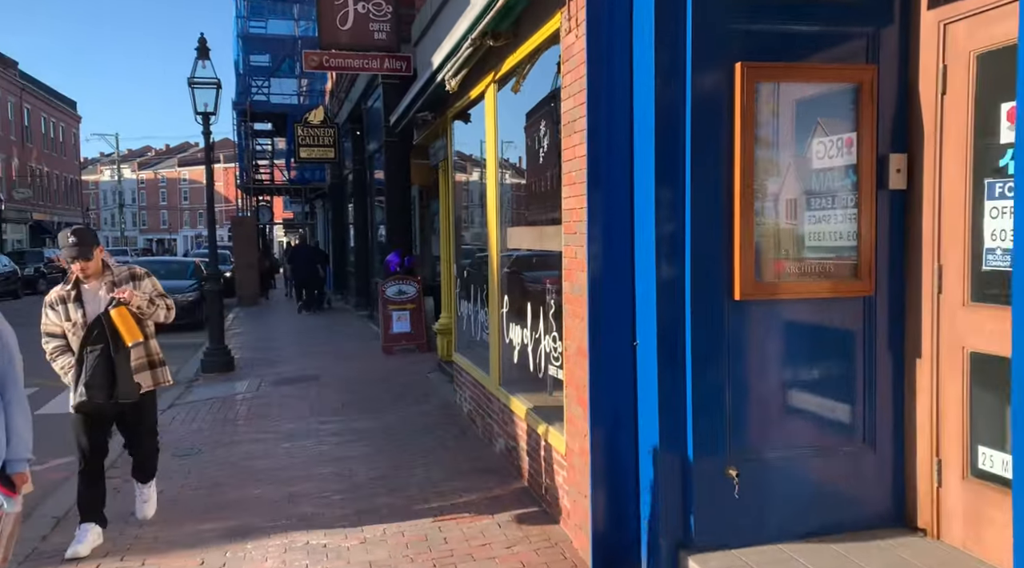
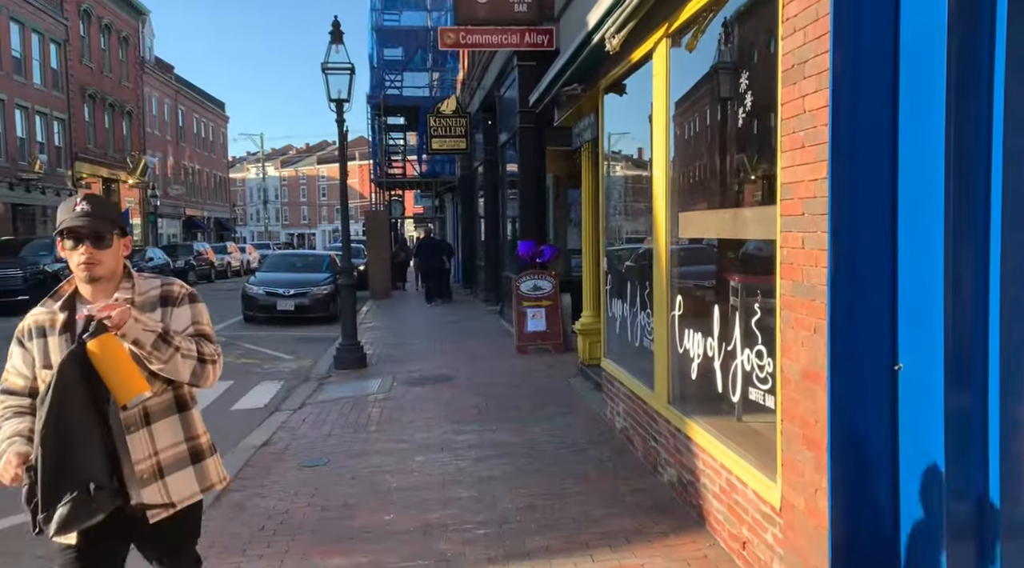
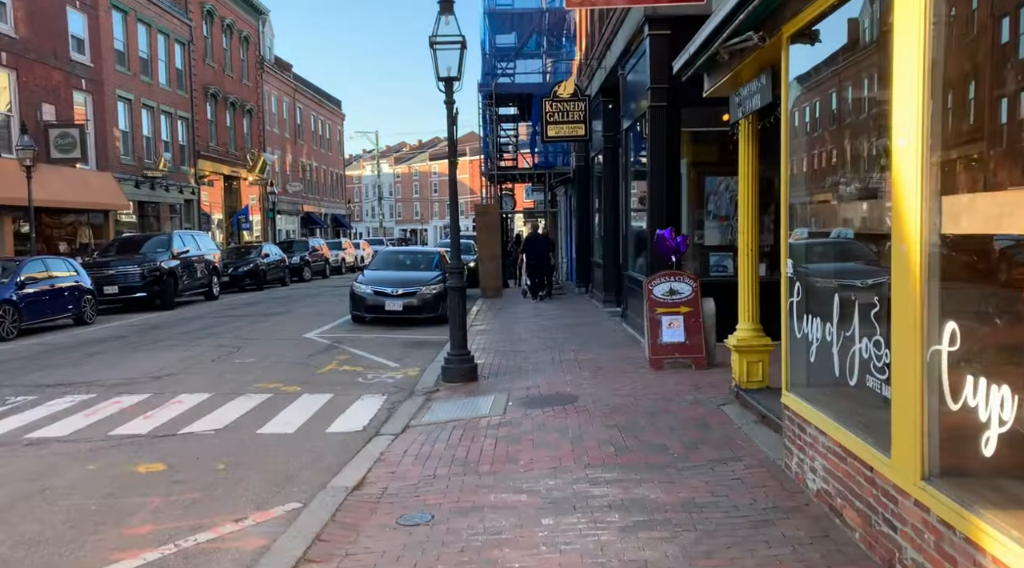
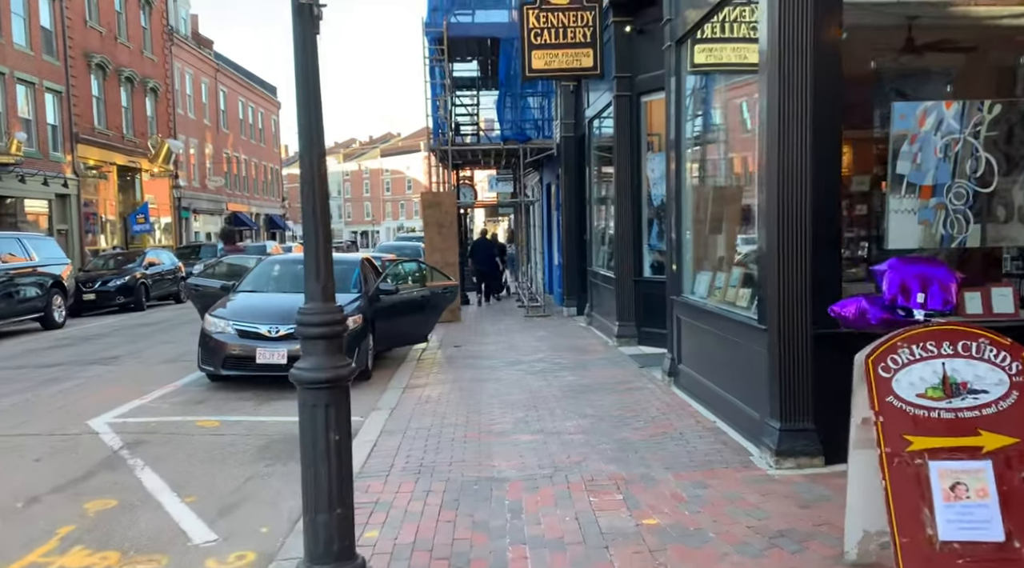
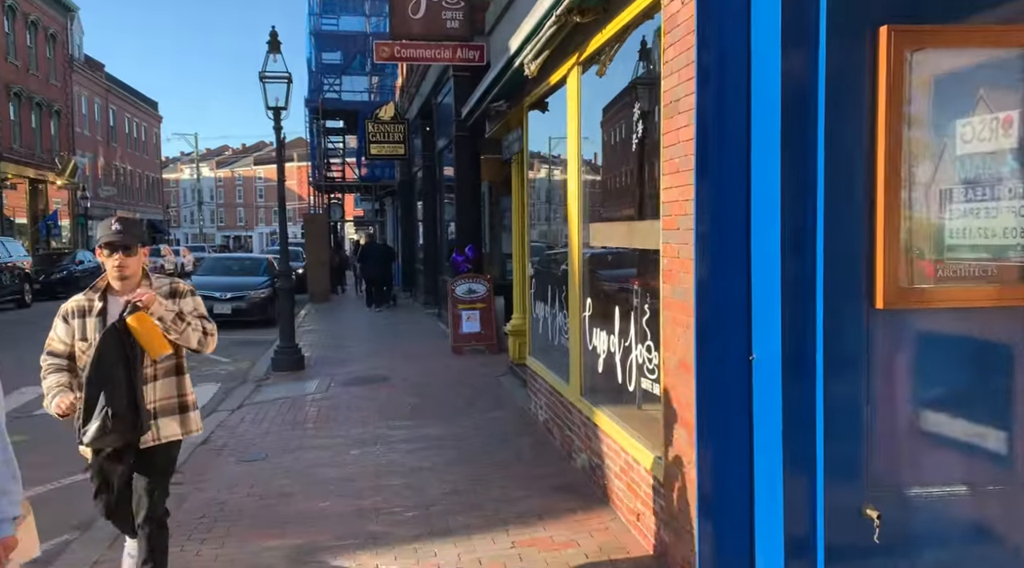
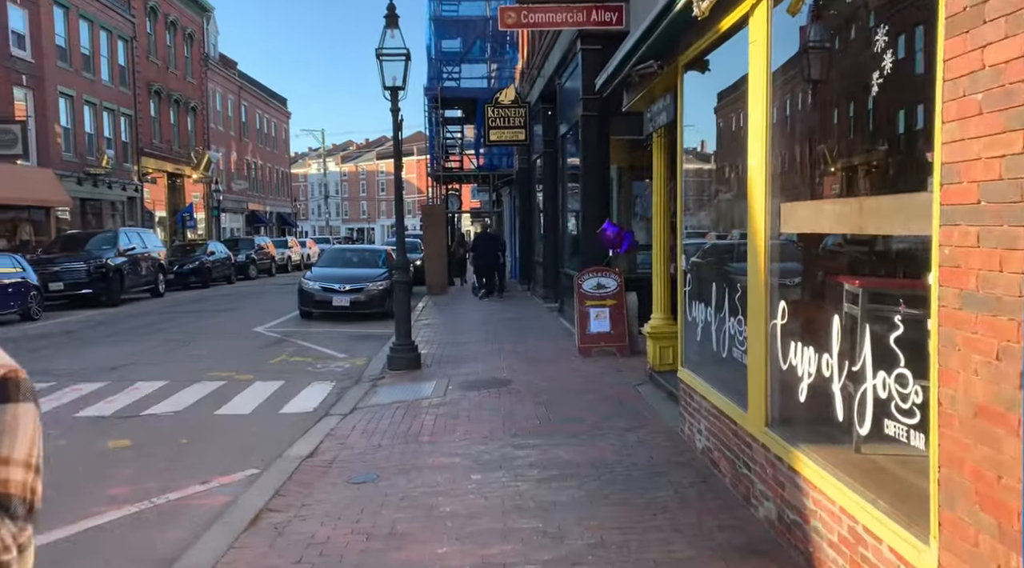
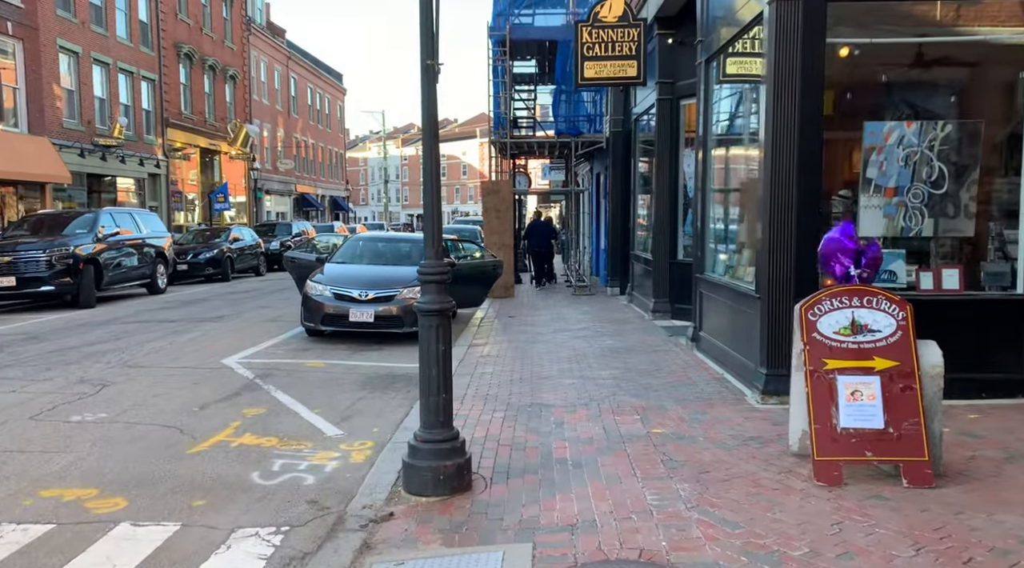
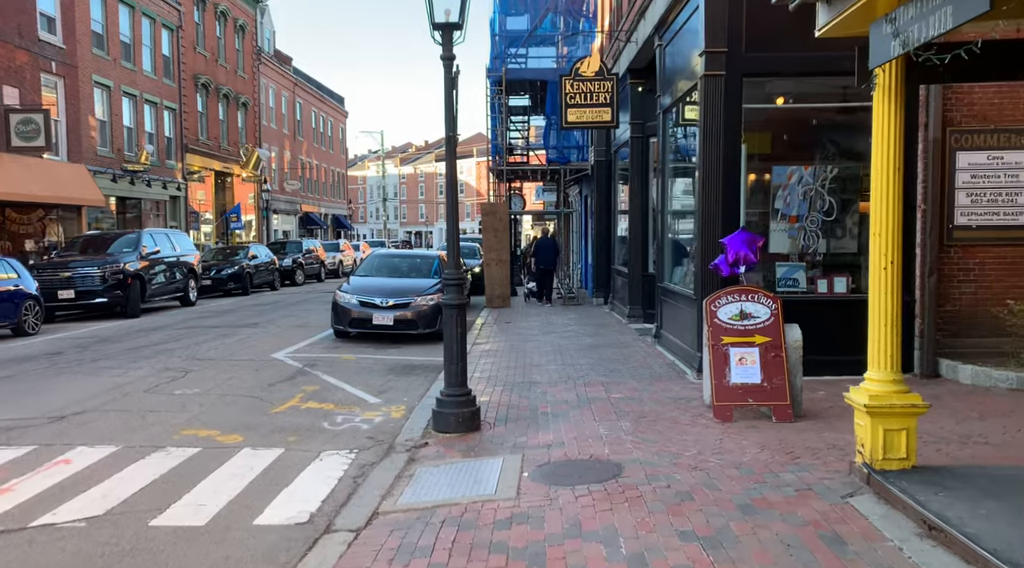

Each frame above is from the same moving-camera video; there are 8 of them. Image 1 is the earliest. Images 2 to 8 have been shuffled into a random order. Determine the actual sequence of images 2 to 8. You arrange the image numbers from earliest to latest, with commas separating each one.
5, 2, 6, 3, 8, 7, 4
